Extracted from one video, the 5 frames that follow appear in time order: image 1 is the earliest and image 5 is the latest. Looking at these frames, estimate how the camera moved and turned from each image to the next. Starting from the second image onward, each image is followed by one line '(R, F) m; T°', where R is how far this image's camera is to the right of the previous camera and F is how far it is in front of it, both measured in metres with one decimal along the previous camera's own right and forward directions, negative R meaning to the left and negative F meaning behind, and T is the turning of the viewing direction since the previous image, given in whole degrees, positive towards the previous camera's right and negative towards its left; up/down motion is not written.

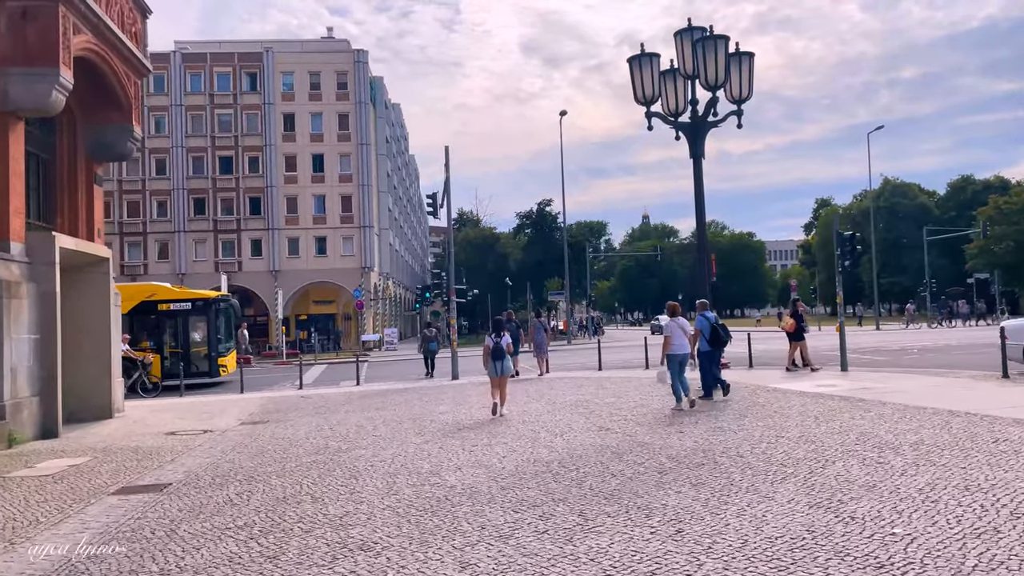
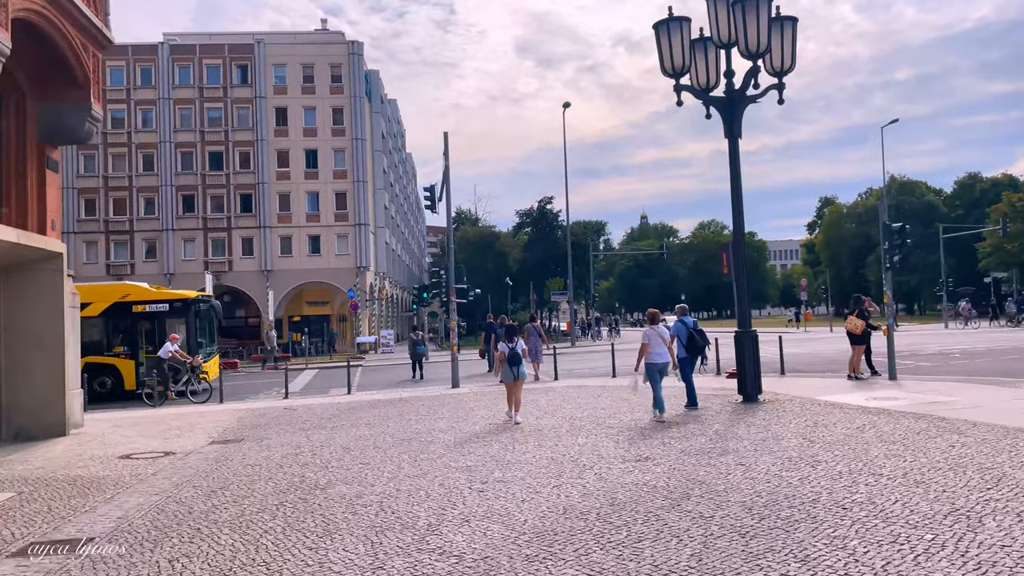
(-0.2, +2.1) m; 0°
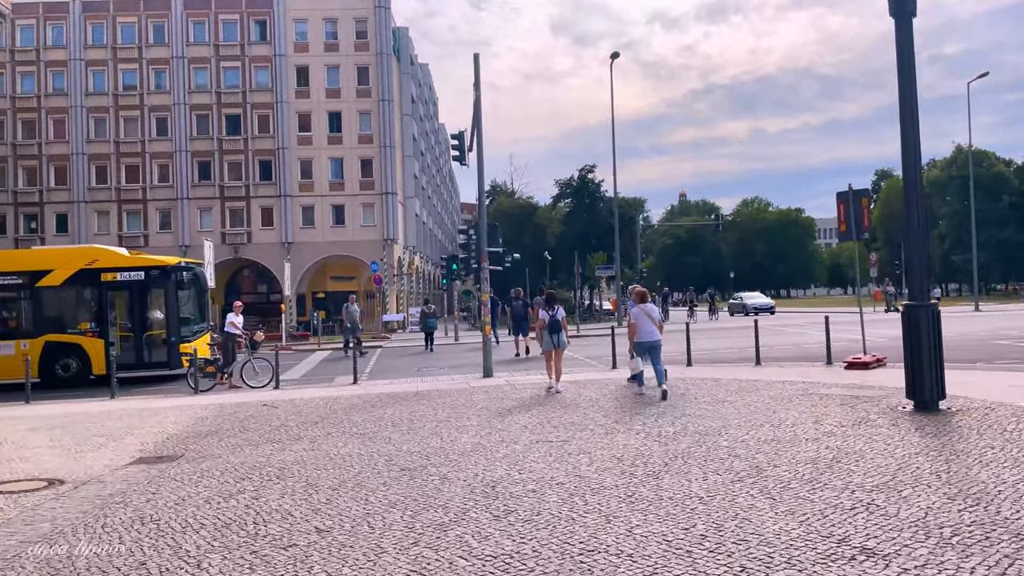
(-0.3, +4.7) m; -3°
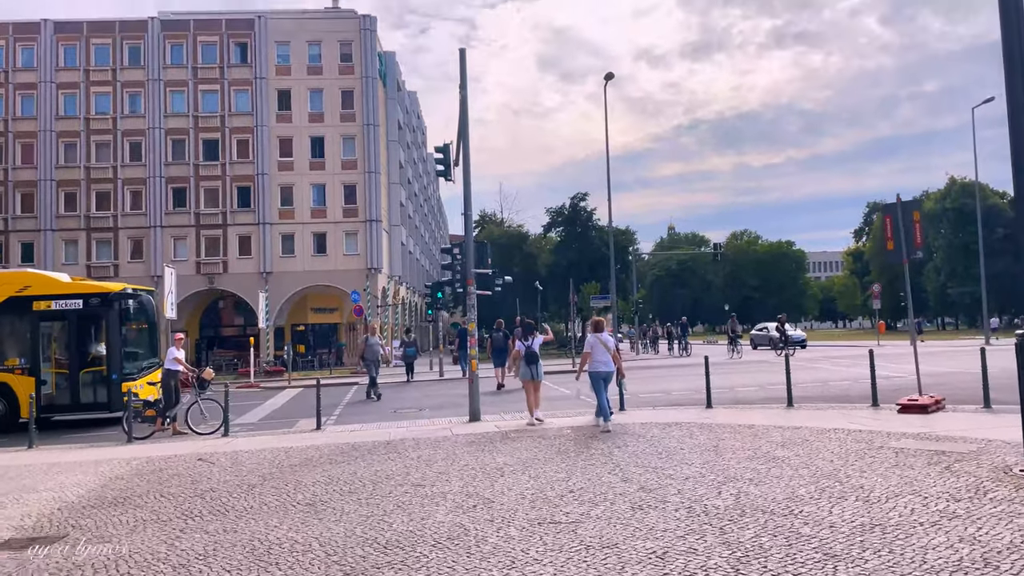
(0.0, +2.4) m; +1°
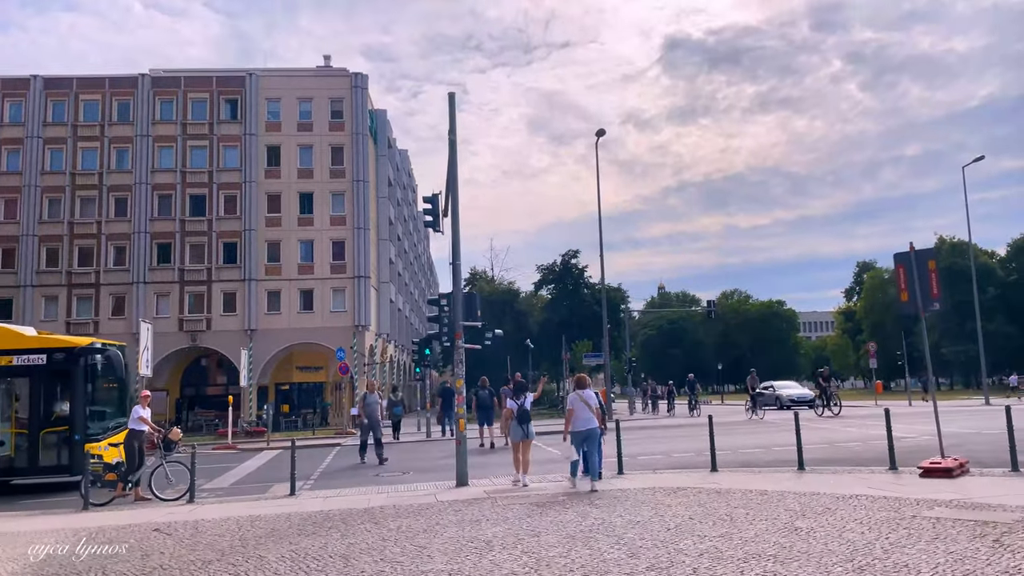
(0.0, +0.9) m; +1°
